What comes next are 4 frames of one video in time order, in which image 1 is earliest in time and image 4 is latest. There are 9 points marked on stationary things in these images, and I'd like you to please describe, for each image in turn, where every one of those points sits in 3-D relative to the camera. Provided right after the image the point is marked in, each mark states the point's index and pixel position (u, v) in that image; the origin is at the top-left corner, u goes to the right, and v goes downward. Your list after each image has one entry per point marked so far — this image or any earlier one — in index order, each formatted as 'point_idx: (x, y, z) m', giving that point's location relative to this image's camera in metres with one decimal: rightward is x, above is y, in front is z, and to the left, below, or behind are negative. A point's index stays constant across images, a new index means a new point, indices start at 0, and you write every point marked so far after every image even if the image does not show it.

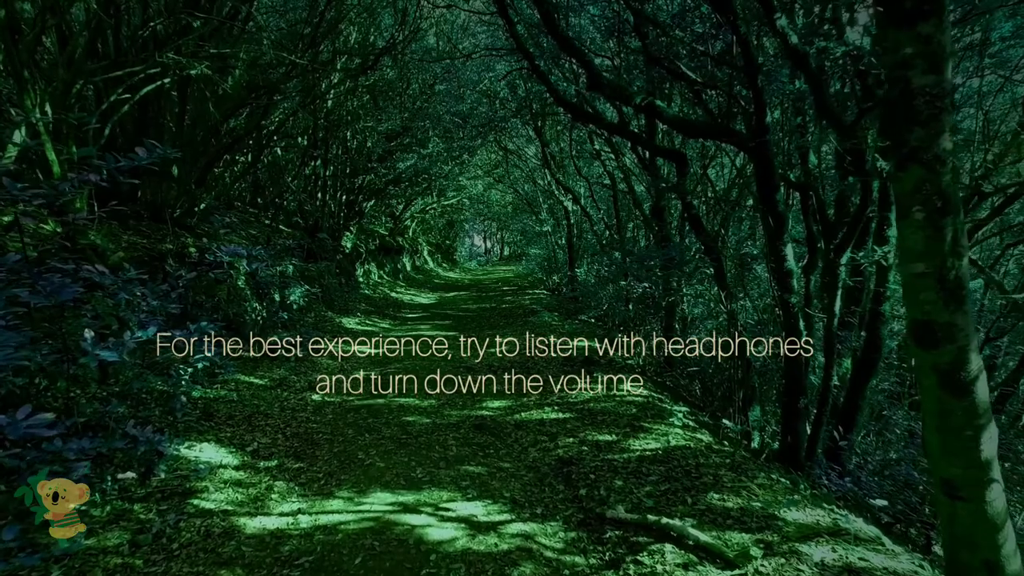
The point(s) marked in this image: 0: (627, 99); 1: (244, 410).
0: (+2.1, +3.3, +8.6) m
1: (-4.2, -1.9, +7.6) m
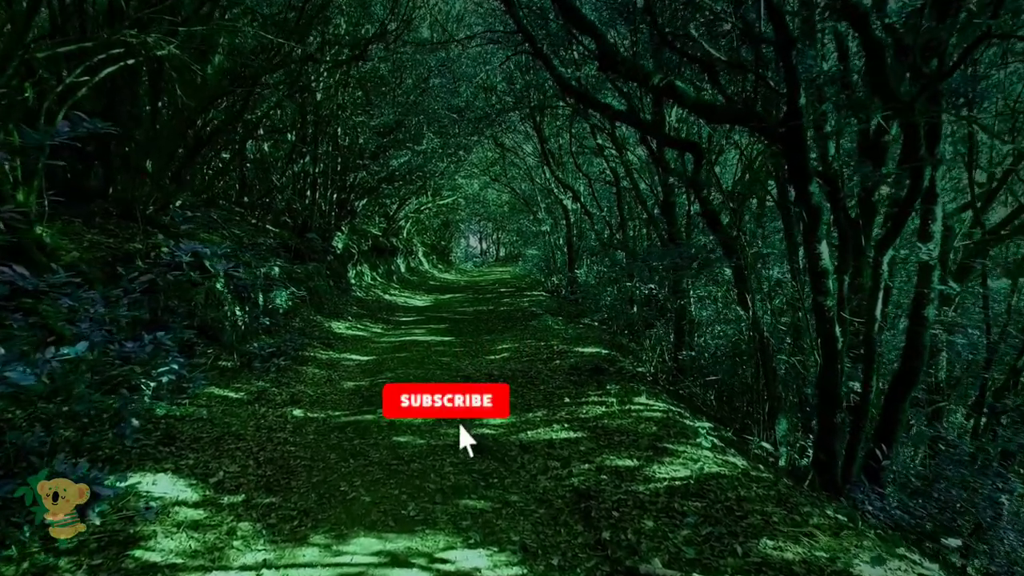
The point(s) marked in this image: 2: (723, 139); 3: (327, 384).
0: (+2.1, +3.3, +7.8) m
1: (-4.1, -2.0, +6.7) m
2: (+5.1, +3.6, +11.8) m
3: (-3.7, -1.9, +9.9) m
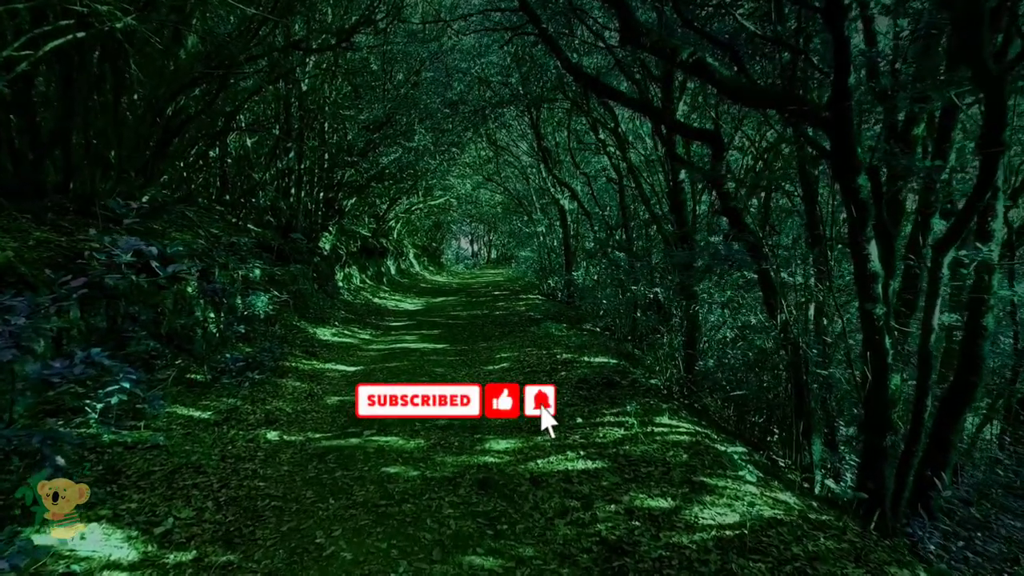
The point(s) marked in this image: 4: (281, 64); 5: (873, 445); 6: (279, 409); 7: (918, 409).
0: (+2.2, +3.2, +6.9) m
1: (-4.0, -2.0, +5.7) m
2: (+5.1, +3.5, +11.0) m
3: (-3.7, -2.0, +8.9) m
4: (-6.2, +6.0, +13.1) m
5: (+4.8, -2.1, +6.5) m
6: (-3.9, -2.0, +8.2) m
7: (+5.3, -1.6, +6.4) m
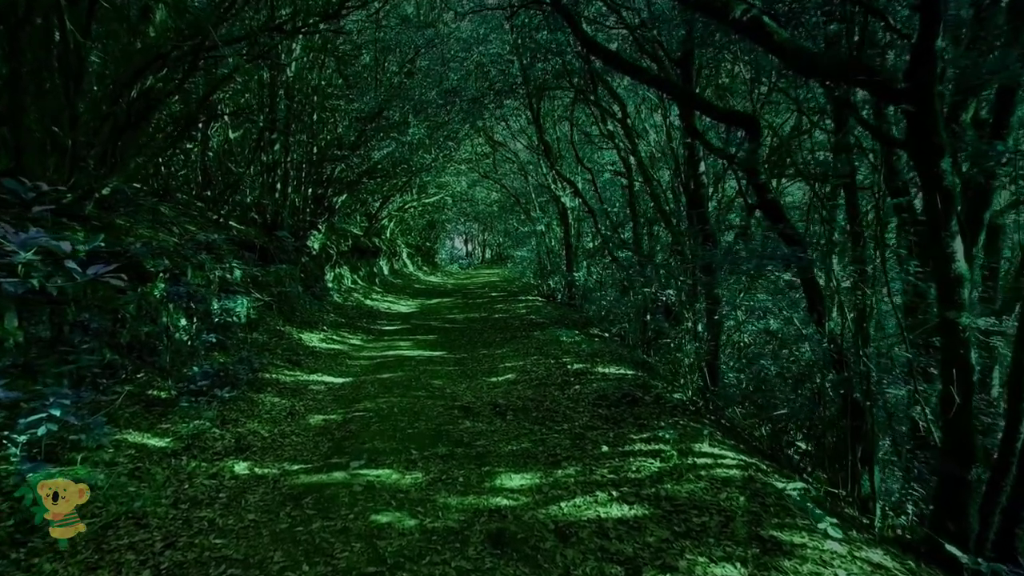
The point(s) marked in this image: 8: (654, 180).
0: (+2.3, +3.2, +5.8) m
1: (-3.8, -2.1, +4.6) m
2: (+5.2, +3.4, +10.0) m
3: (-3.5, -2.1, +7.8) m
4: (-6.1, +5.9, +11.9) m
5: (+4.9, -2.1, +5.4) m
6: (-3.7, -2.1, +7.1) m
7: (+5.5, -1.6, +5.4) m
8: (+3.9, +3.0, +13.7) m
